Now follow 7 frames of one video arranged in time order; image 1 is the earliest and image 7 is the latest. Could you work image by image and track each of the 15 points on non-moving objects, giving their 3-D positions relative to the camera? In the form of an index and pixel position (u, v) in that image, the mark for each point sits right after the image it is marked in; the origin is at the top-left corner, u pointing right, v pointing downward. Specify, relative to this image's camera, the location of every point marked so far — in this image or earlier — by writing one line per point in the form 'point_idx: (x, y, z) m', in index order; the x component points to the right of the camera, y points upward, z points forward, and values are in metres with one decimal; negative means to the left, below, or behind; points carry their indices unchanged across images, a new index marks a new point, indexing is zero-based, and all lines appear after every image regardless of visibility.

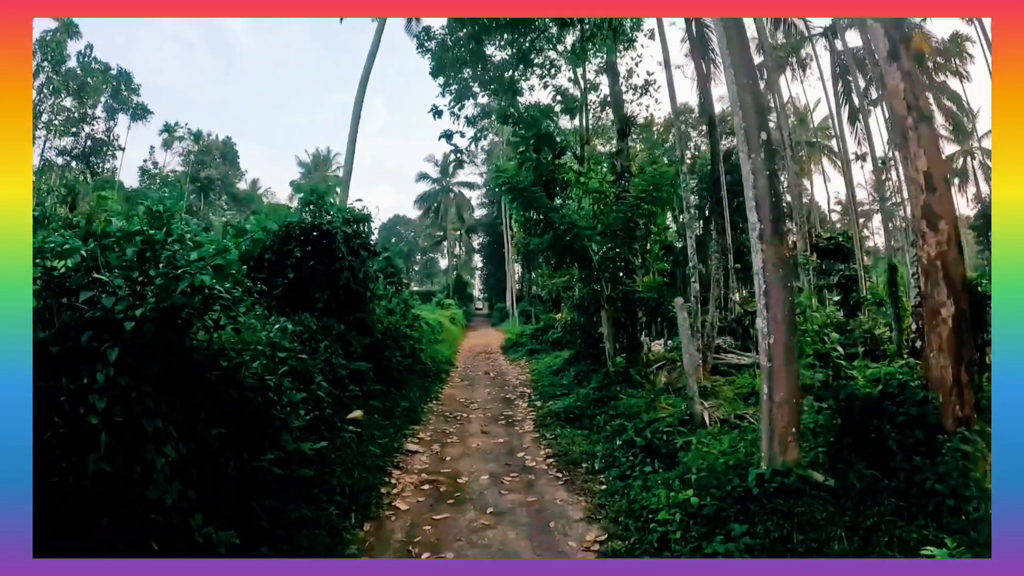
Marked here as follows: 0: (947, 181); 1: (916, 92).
0: (+3.1, +0.8, +3.8) m
1: (+3.0, +1.5, +4.0) m
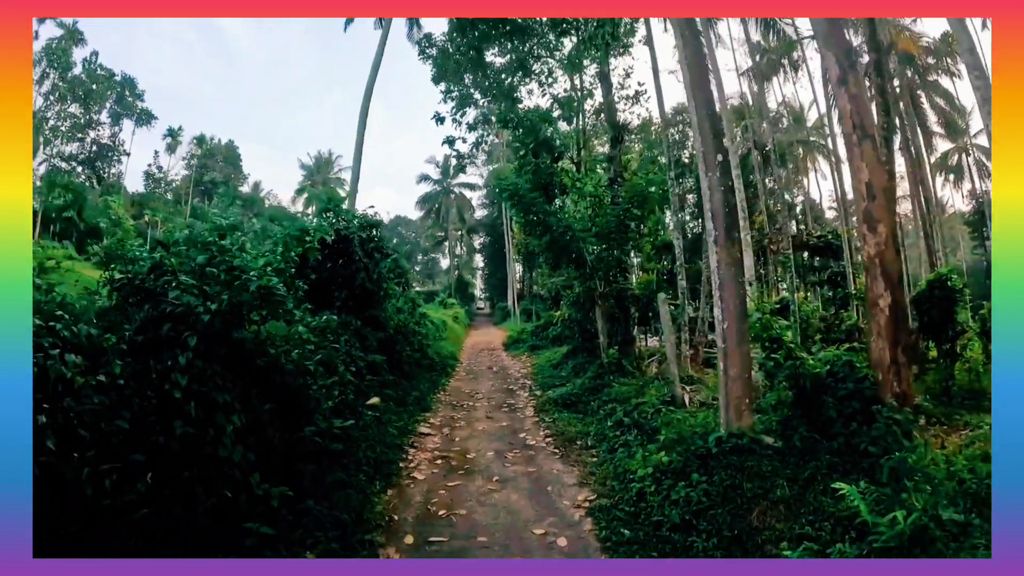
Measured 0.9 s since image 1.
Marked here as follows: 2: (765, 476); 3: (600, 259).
0: (+3.1, +0.8, +4.5) m
1: (+3.0, +1.6, +4.7) m
2: (+1.7, -1.2, +3.5) m
3: (+1.6, +0.5, +9.4) m
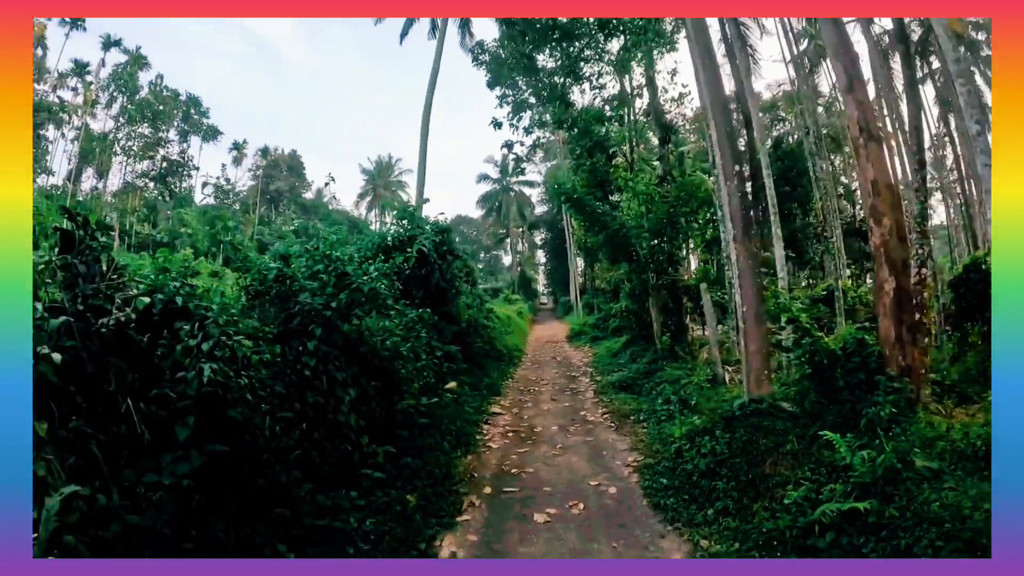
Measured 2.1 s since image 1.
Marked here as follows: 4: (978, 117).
0: (+3.6, +1.0, +5.0) m
1: (+3.5, +1.7, +5.2) m
2: (+2.1, -1.1, +4.2) m
3: (+2.7, +0.7, +10.0) m
4: (+3.9, +1.4, +4.5) m
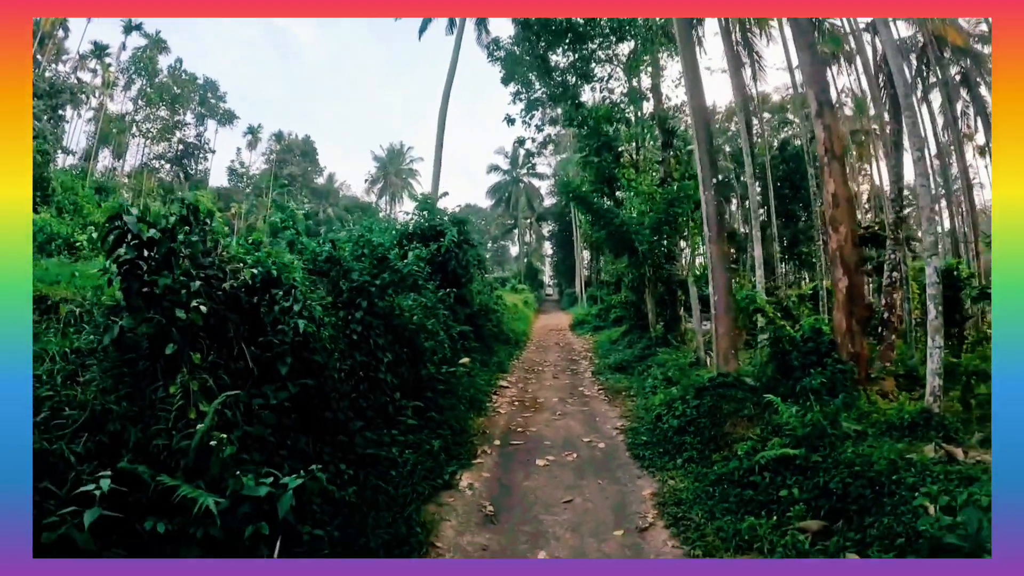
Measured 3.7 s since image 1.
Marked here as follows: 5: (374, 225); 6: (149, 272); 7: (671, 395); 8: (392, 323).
0: (+3.7, +1.0, +5.9) m
1: (+3.7, +1.7, +6.1) m
2: (+2.2, -1.1, +5.2) m
3: (+2.8, +0.8, +10.9) m
4: (+4.1, +1.5, +5.3) m
5: (-1.9, +0.9, +7.1) m
6: (-2.0, +0.1, +2.8) m
7: (+1.8, -1.2, +6.0) m
8: (-1.3, -0.4, +5.6) m
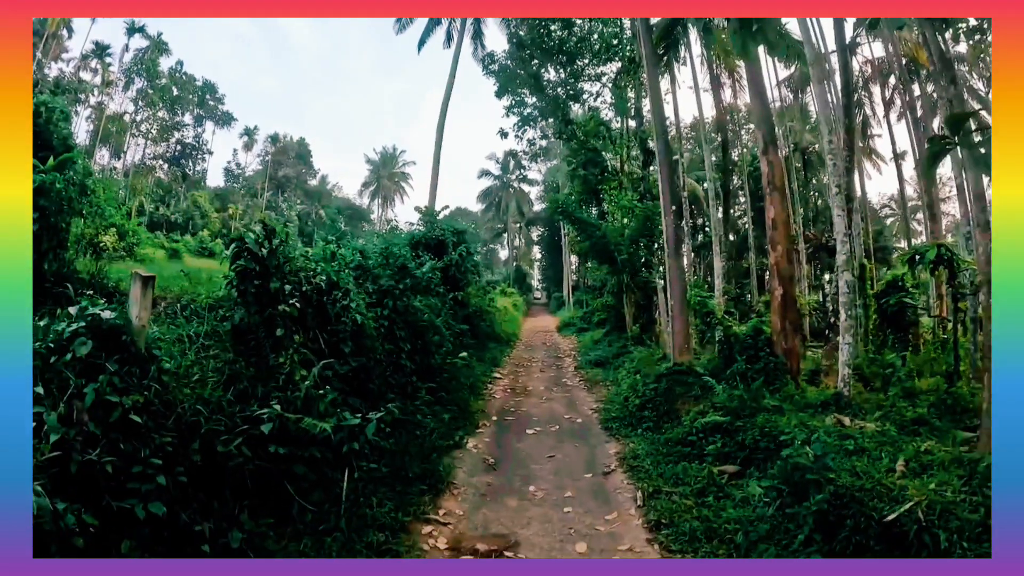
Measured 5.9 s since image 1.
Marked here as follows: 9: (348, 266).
0: (+3.7, +0.9, +7.3) m
1: (+3.6, +1.6, +7.5) m
2: (+2.2, -1.2, +6.5) m
3: (+2.7, +0.7, +12.3) m
4: (+4.1, +1.3, +6.8) m
5: (-1.9, +0.8, +8.4) m
6: (-2.0, +0.1, +4.1) m
7: (+1.7, -1.3, +7.4) m
8: (-1.3, -0.4, +6.9) m
9: (-1.9, +0.3, +6.0) m
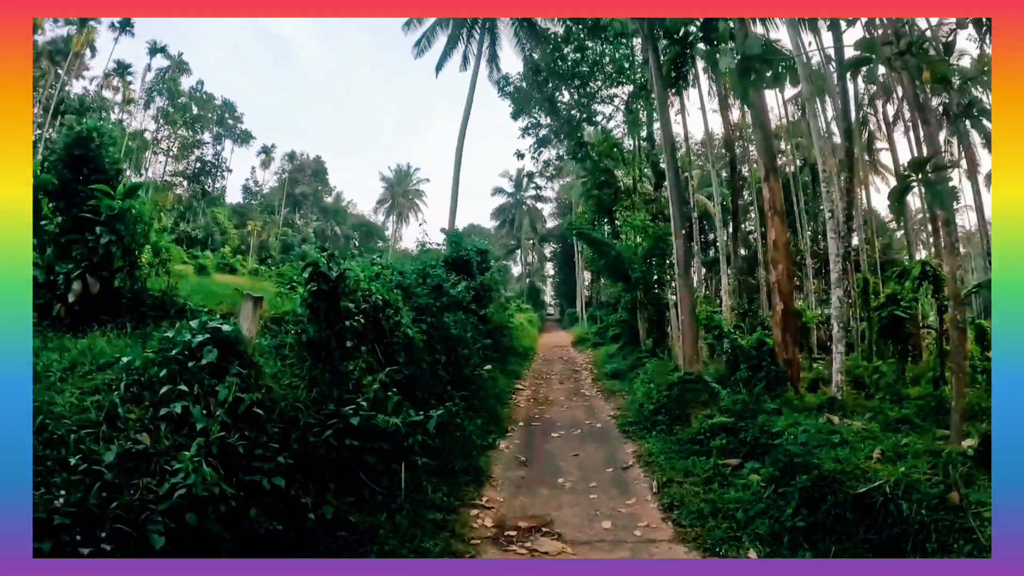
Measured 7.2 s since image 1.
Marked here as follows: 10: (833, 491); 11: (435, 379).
0: (+4.1, +0.6, +8.0) m
1: (+4.0, +1.4, +8.2) m
2: (+2.5, -1.4, +7.2) m
3: (+3.2, +0.3, +13.0) m
4: (+4.4, +1.1, +7.5) m
5: (-1.5, +0.5, +9.2) m
6: (-1.7, -0.1, +4.9) m
7: (+2.1, -1.5, +8.1) m
8: (-1.0, -0.7, +7.7) m
9: (-1.5, 0.0, +6.8) m
10: (+2.5, -1.6, +4.1) m
11: (-1.0, -1.2, +6.9) m
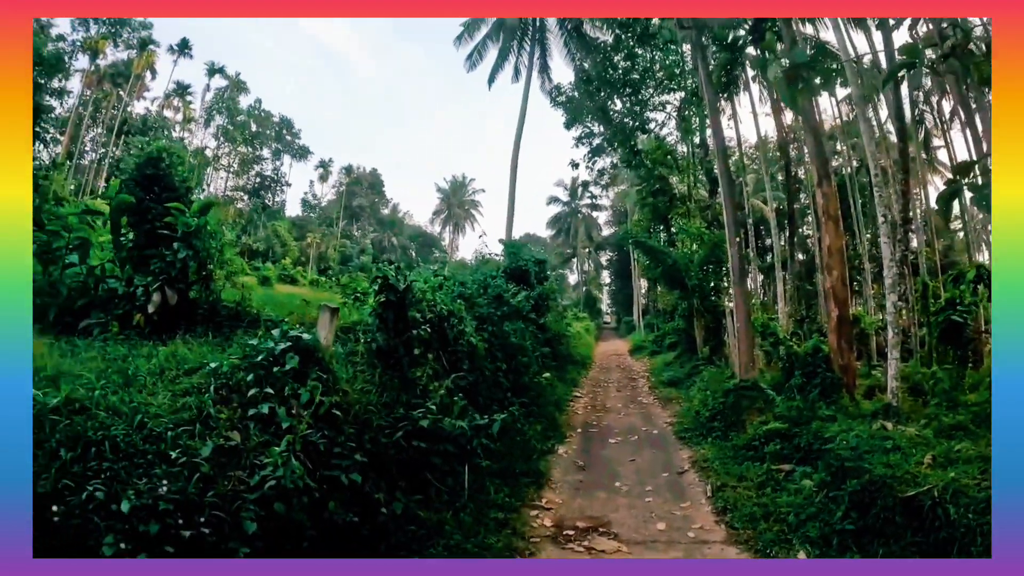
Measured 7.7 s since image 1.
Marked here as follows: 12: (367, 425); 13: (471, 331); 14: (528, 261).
0: (+4.9, +0.6, +7.8) m
1: (+4.8, +1.3, +8.1) m
2: (+3.3, -1.5, +7.2) m
3: (+4.6, +0.2, +12.9) m
4: (+5.2, +1.1, +7.3) m
5: (-0.5, +0.3, +9.7) m
6: (-1.1, -0.3, +5.4) m
7: (+3.0, -1.7, +8.1) m
8: (-0.1, -0.8, +8.1) m
9: (-0.8, -0.2, +7.3) m
10: (+3.0, -1.6, +4.1) m
11: (-0.2, -1.4, +7.3) m
12: (-1.2, -1.2, +4.5) m
13: (-0.5, -0.6, +6.3) m
14: (+0.4, +0.5, +11.7) m
